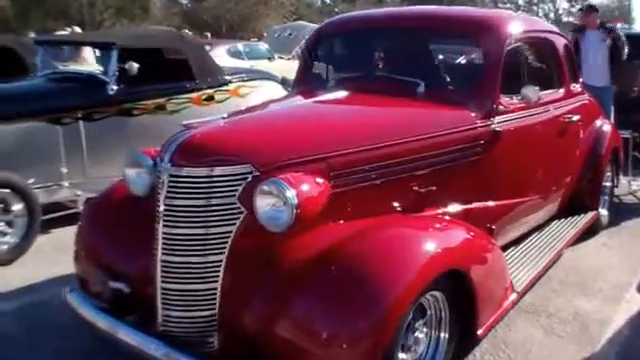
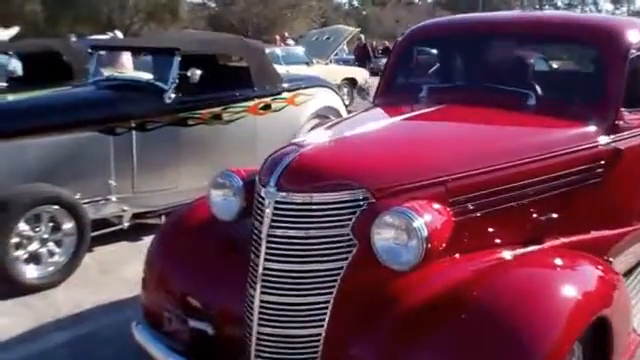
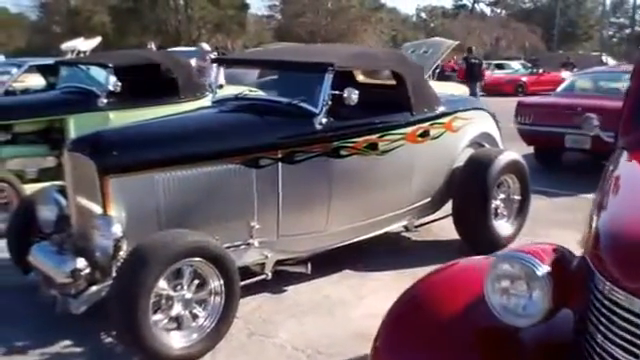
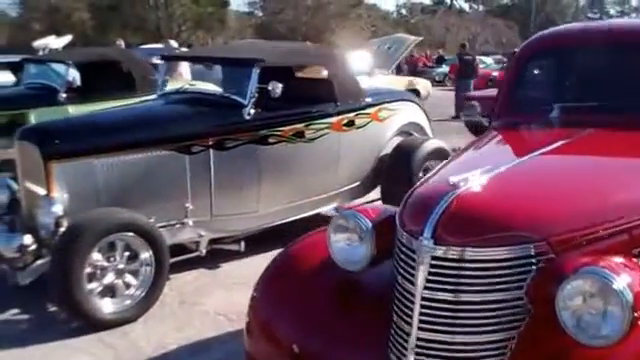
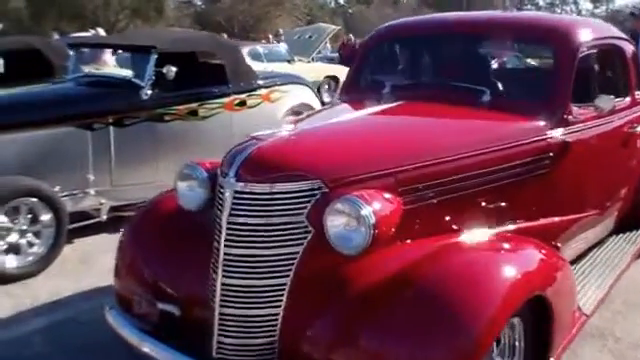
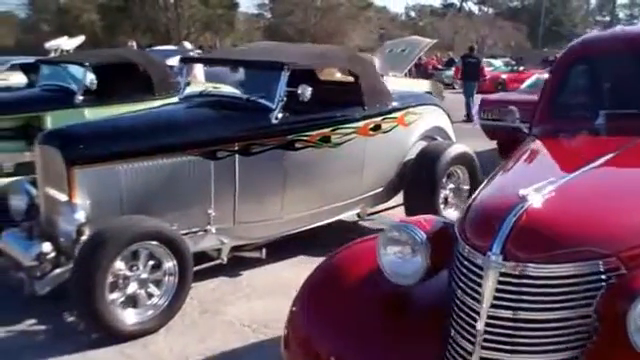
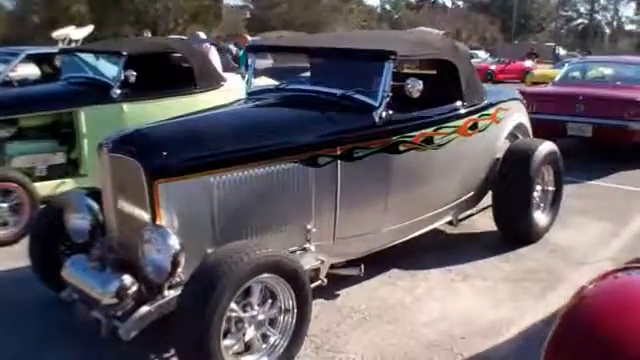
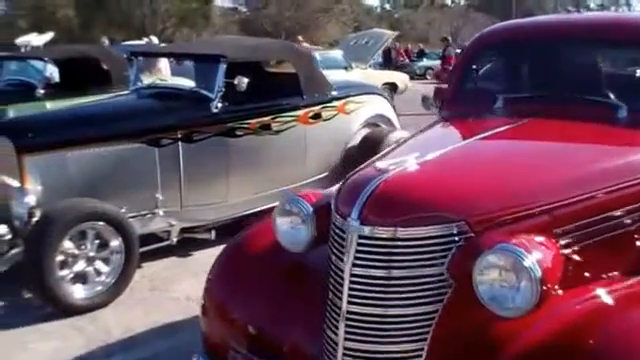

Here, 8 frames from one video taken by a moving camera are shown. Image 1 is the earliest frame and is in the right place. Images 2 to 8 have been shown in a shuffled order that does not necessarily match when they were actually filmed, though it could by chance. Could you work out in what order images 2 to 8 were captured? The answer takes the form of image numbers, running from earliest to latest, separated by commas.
5, 2, 8, 4, 6, 3, 7
